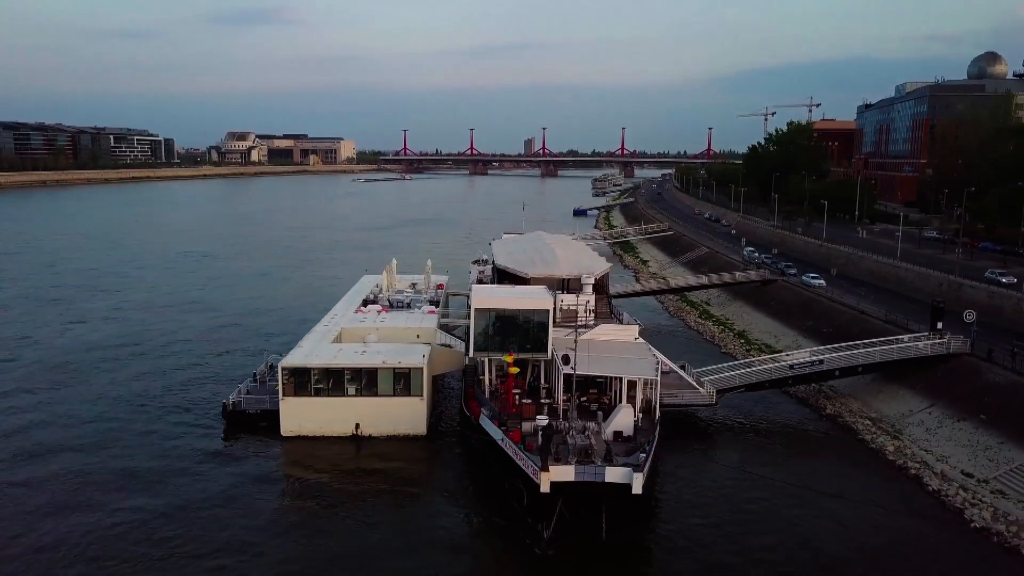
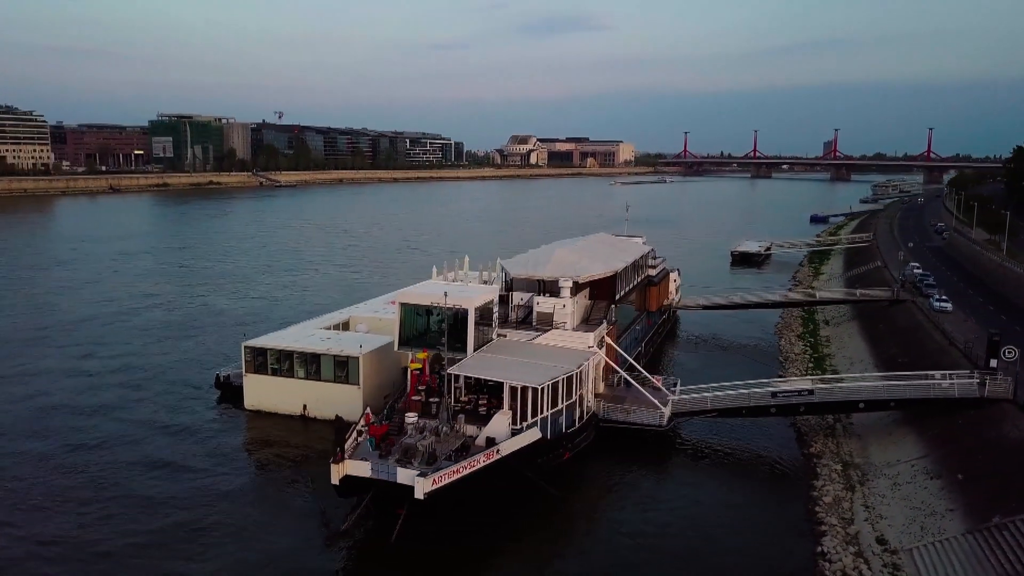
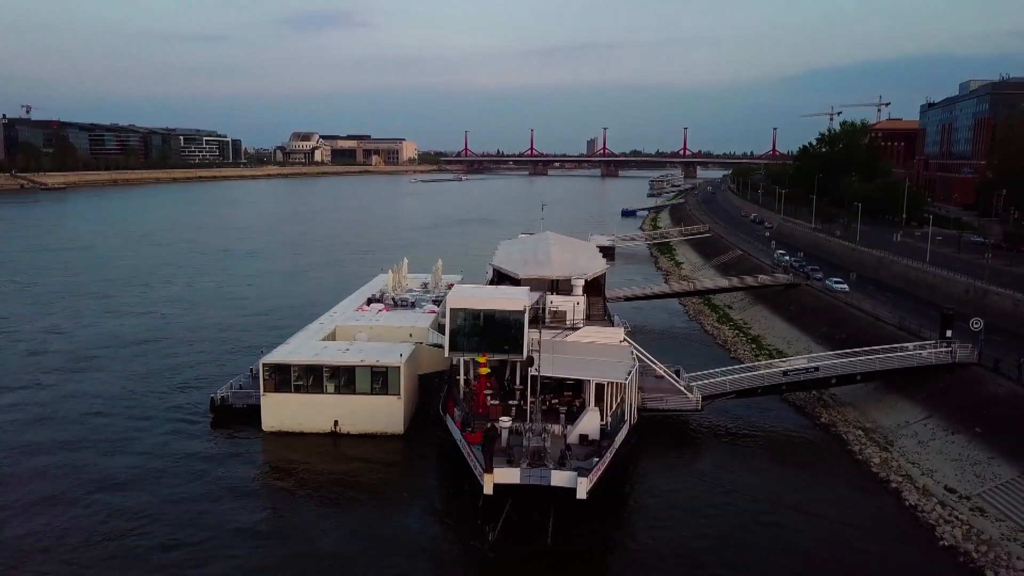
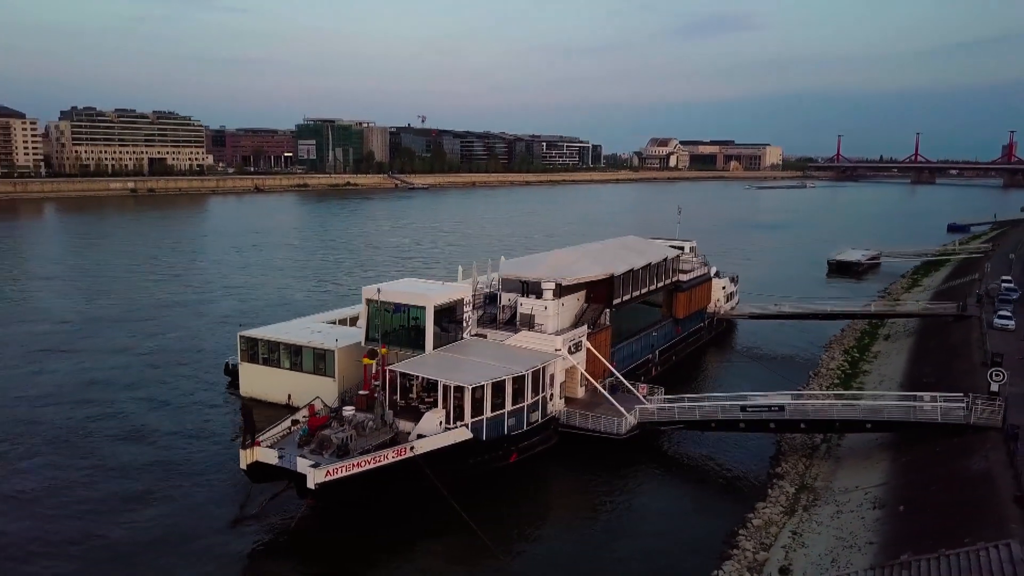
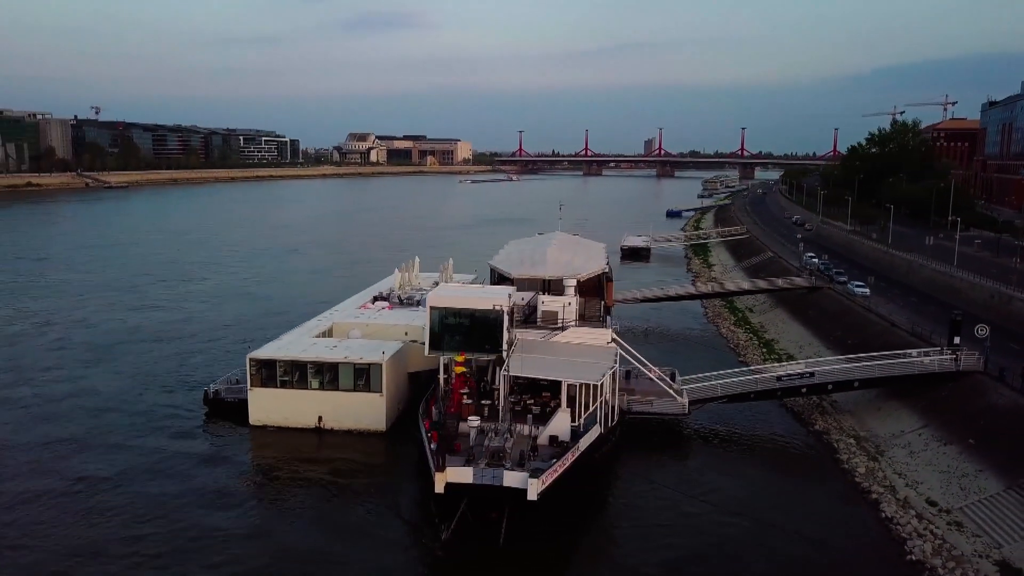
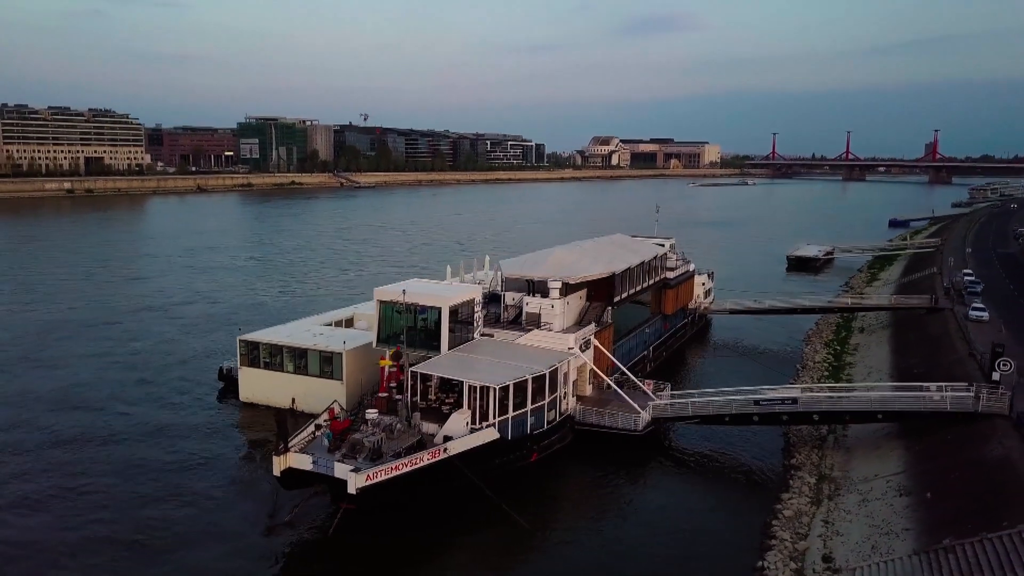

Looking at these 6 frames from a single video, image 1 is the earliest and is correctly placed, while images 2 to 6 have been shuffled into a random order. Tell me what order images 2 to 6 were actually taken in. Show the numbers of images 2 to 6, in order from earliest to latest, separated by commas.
3, 5, 2, 6, 4
